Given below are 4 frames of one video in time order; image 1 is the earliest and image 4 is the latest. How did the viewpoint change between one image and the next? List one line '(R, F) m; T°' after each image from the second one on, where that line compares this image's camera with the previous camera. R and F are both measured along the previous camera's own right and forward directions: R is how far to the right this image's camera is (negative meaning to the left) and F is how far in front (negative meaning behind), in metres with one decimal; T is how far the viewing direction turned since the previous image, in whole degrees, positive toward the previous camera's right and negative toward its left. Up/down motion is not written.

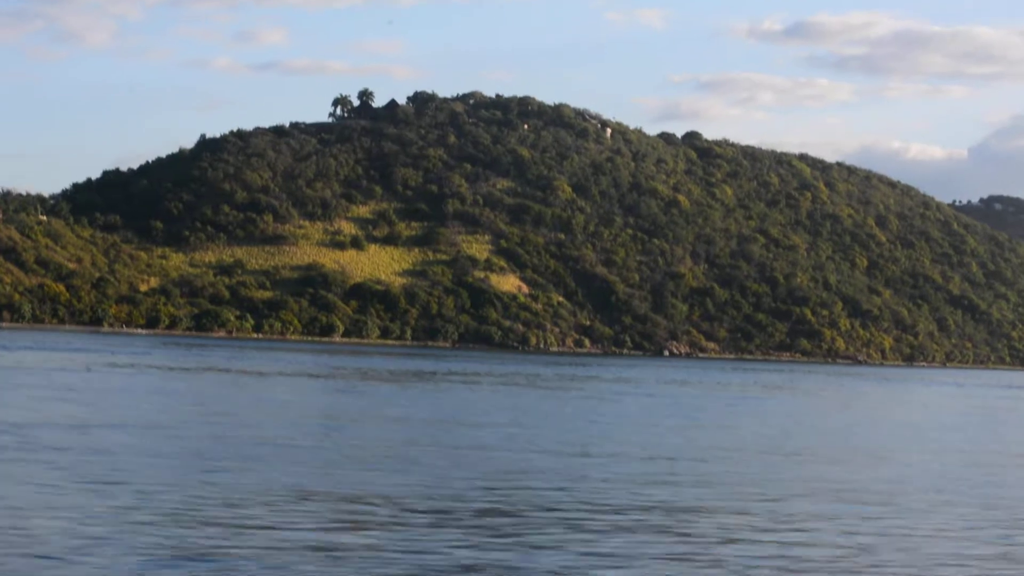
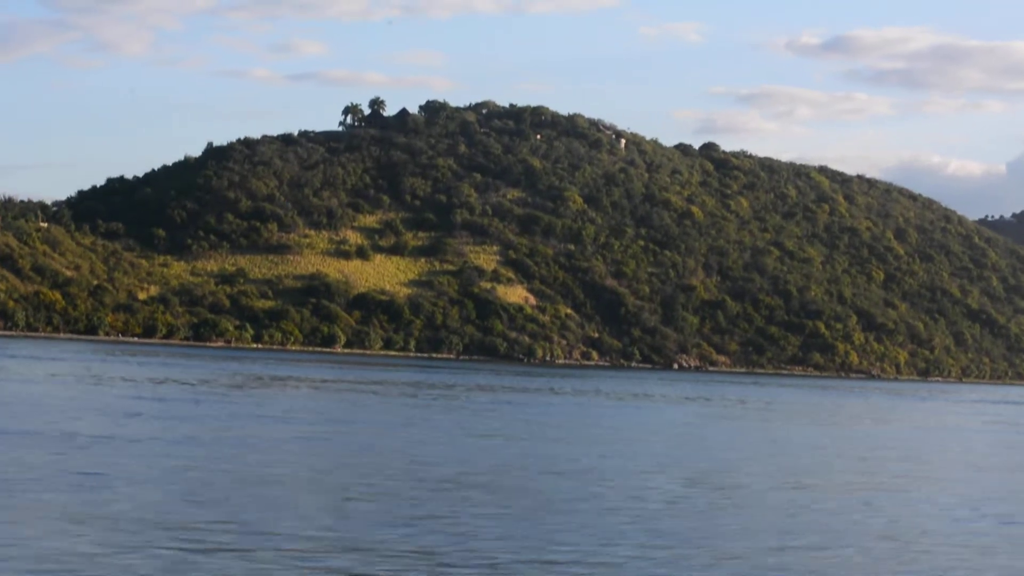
(+1.3, +1.4) m; -1°
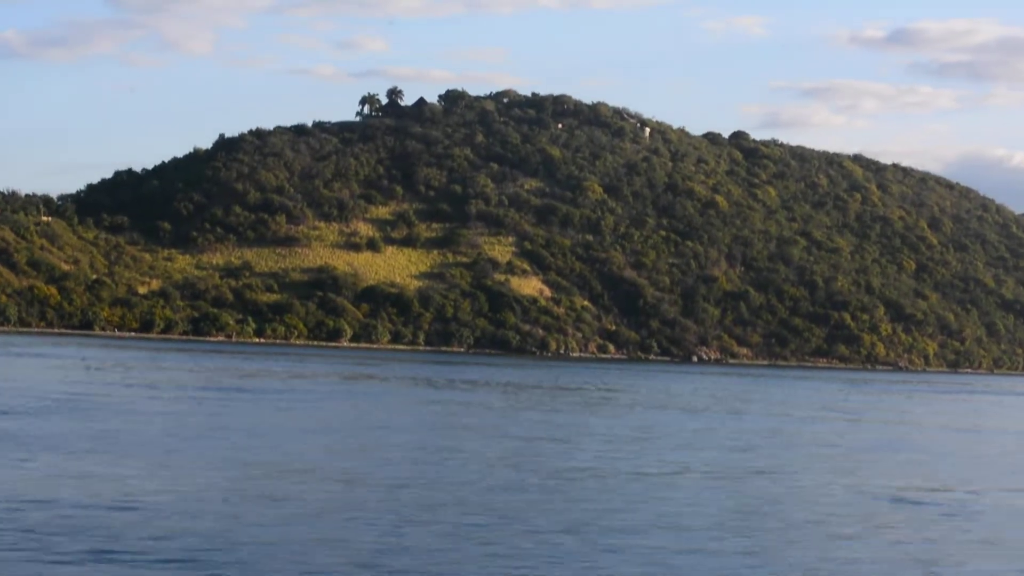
(+2.1, +2.5) m; -2°
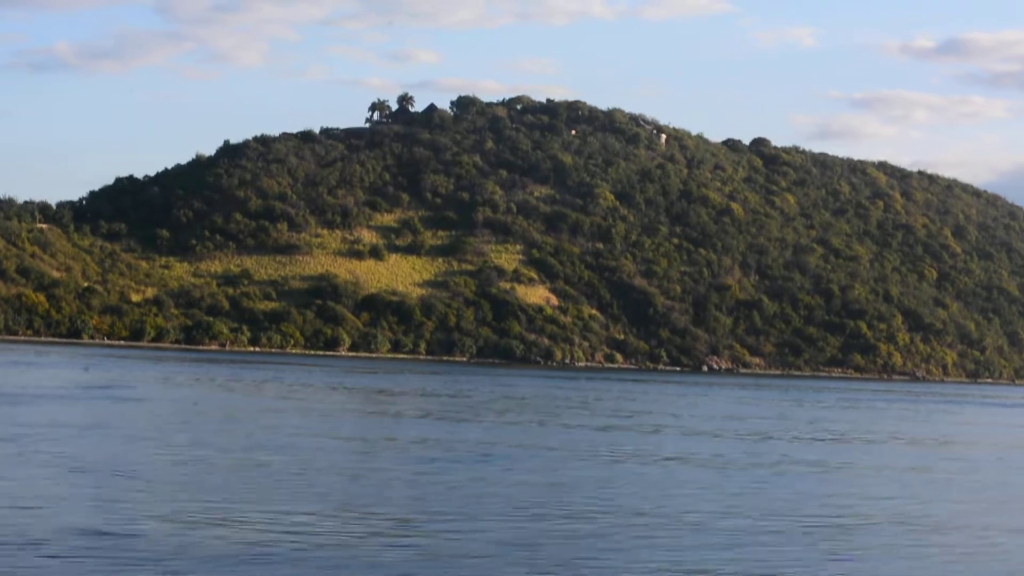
(+1.9, +2.0) m; -1°
